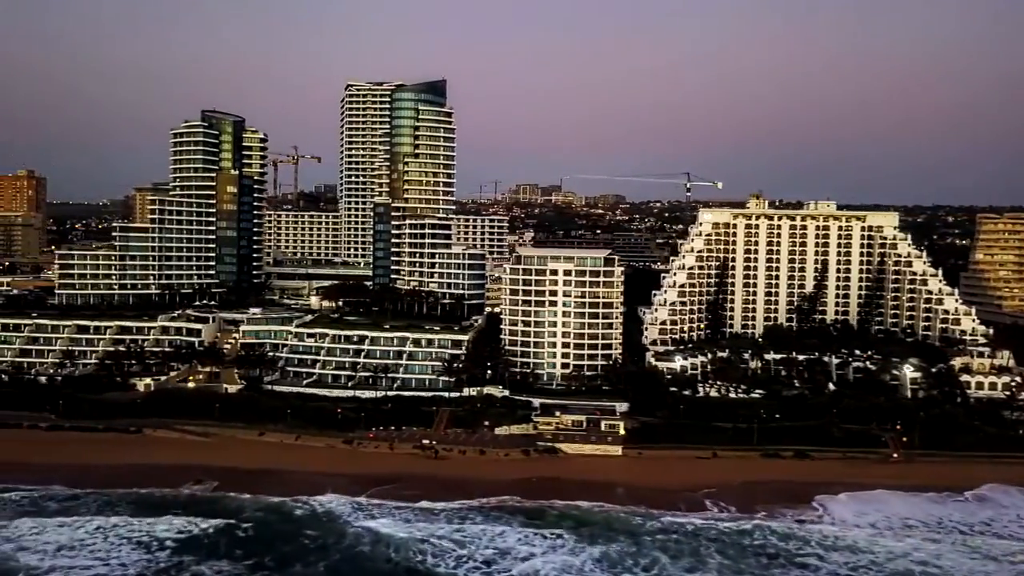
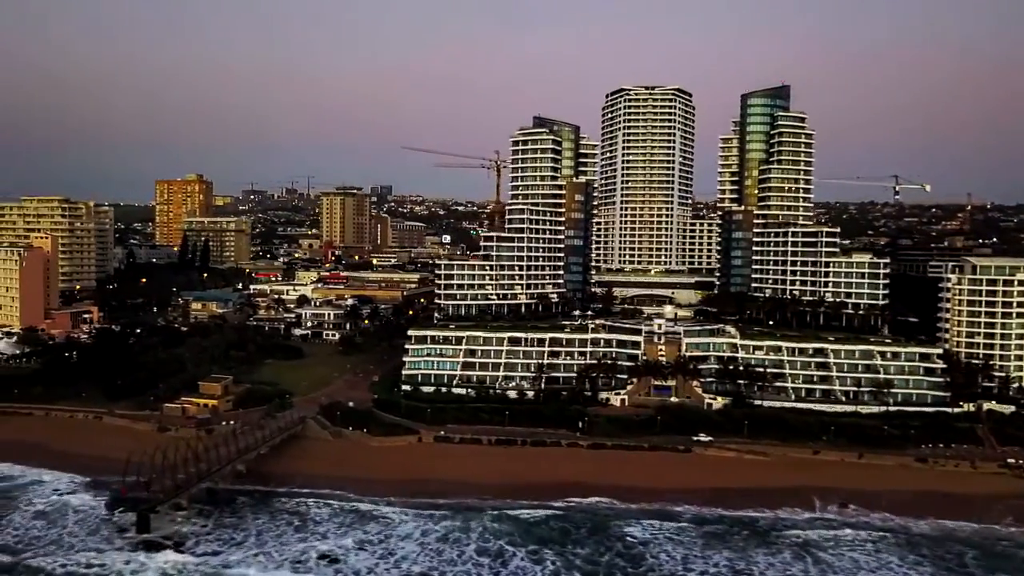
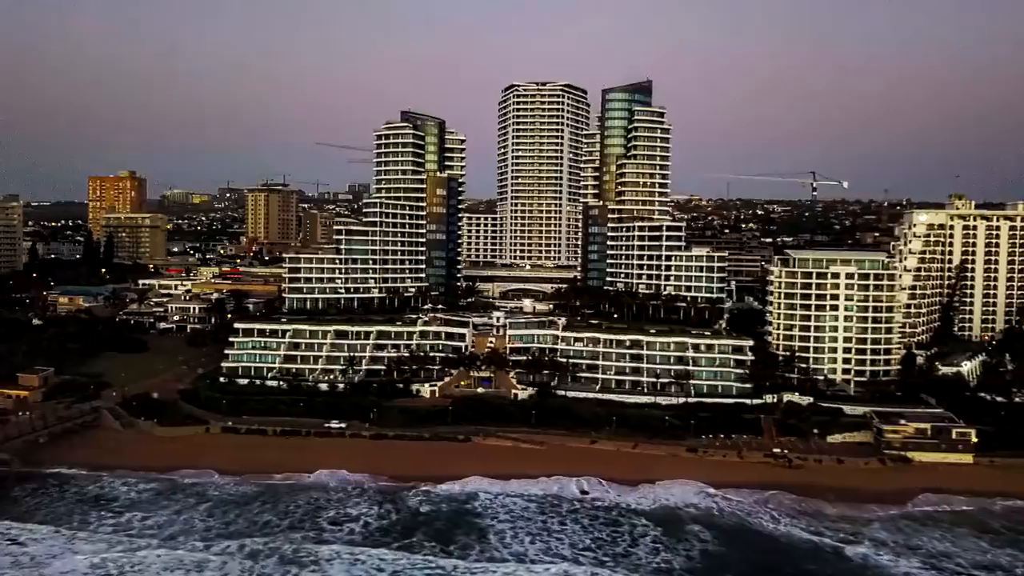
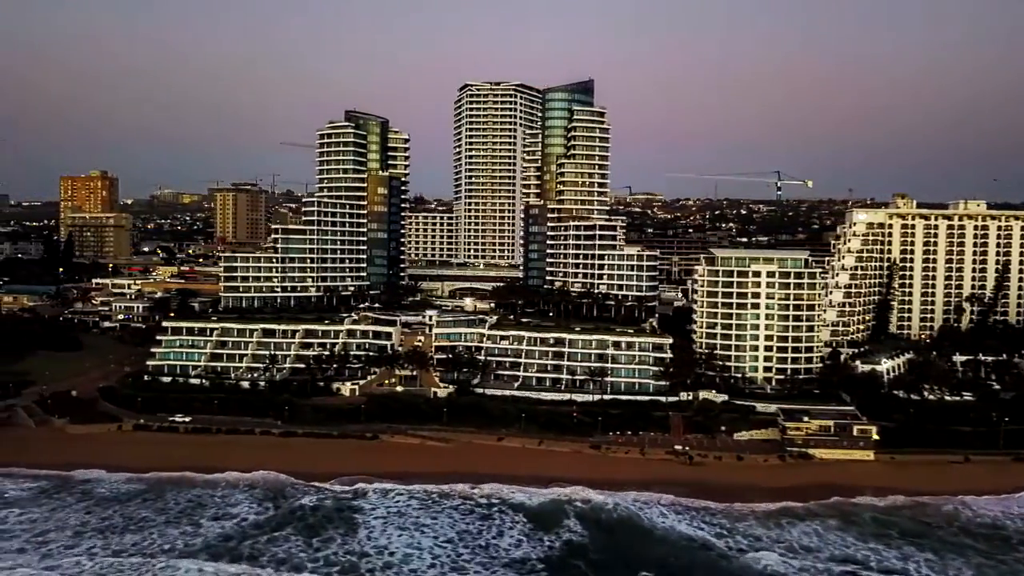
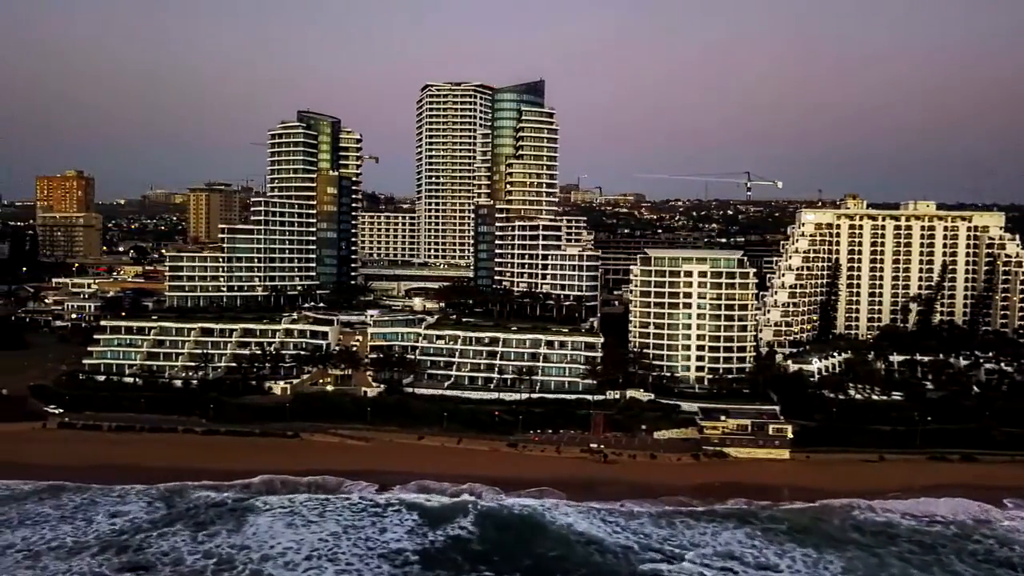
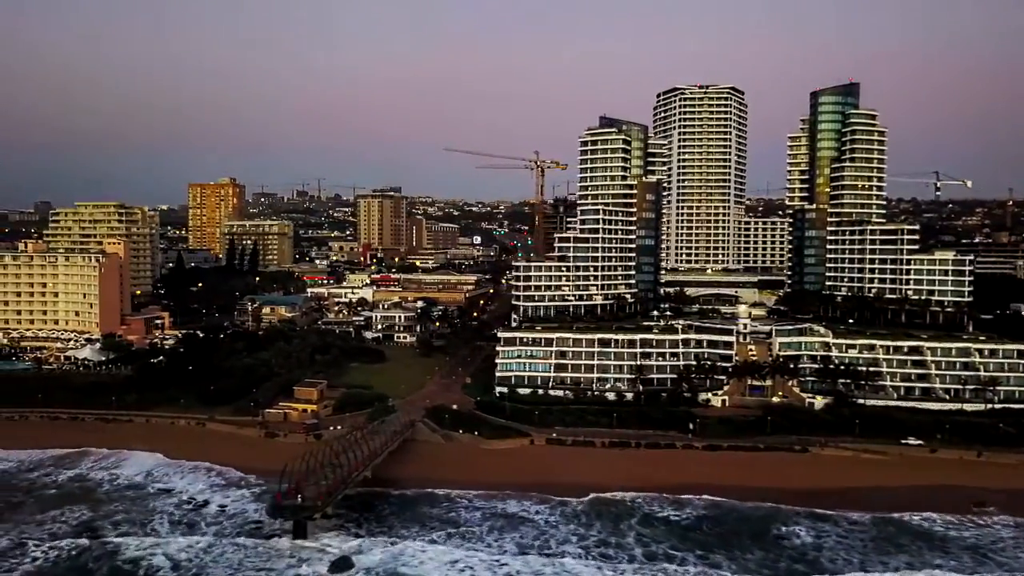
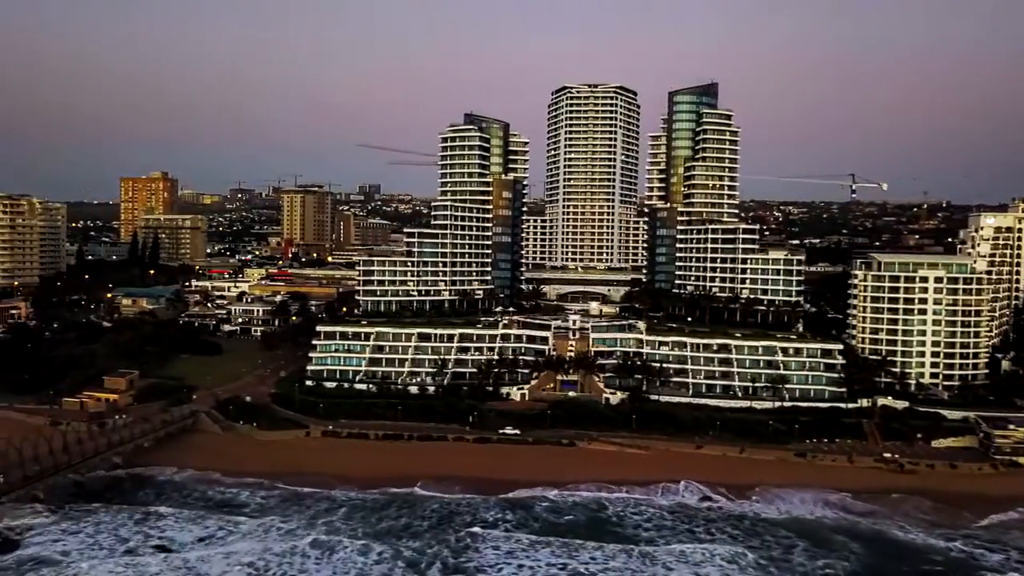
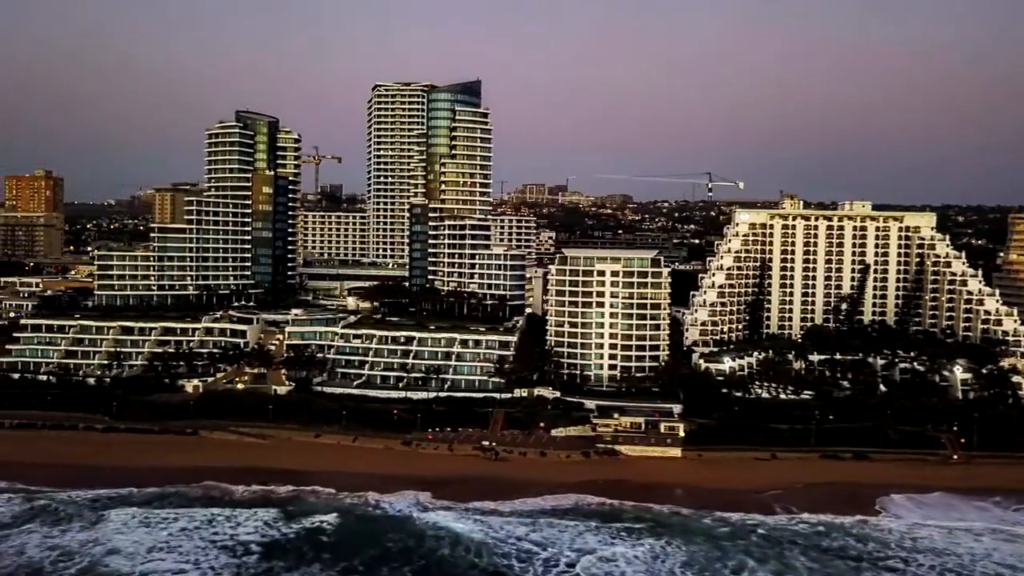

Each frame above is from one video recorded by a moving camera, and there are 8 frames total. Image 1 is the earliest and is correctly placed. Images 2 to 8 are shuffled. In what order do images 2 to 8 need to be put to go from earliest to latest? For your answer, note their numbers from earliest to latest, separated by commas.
8, 5, 4, 3, 7, 2, 6
